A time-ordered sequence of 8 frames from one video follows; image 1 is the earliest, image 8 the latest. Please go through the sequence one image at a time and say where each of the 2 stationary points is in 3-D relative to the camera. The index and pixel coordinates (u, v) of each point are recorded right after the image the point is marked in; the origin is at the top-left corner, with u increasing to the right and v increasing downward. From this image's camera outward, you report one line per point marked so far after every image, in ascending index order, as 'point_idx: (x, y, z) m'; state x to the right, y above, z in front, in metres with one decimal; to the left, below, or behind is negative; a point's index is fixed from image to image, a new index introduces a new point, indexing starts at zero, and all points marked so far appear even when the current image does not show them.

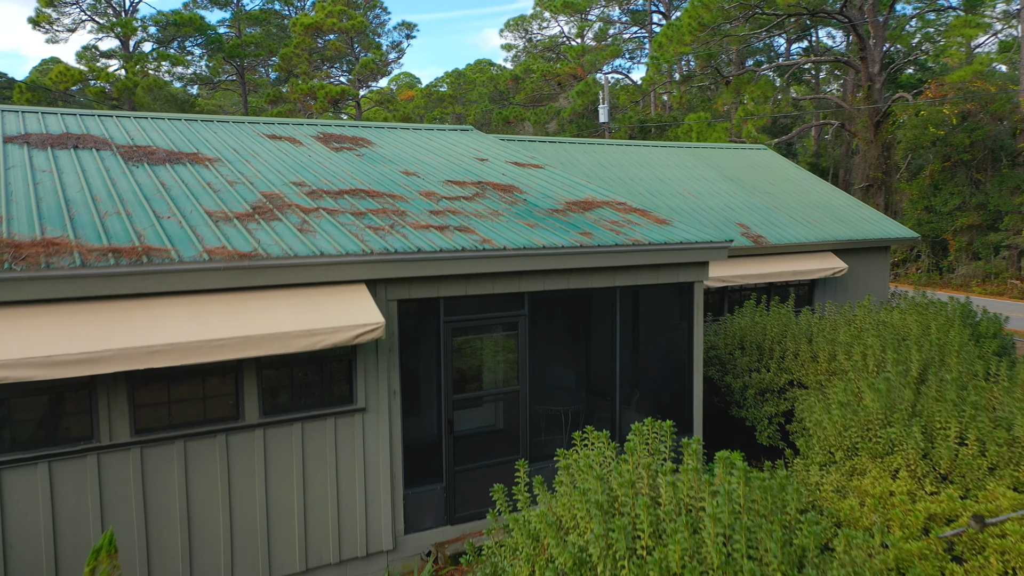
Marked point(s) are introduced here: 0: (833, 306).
0: (+4.6, -0.3, +11.5) m
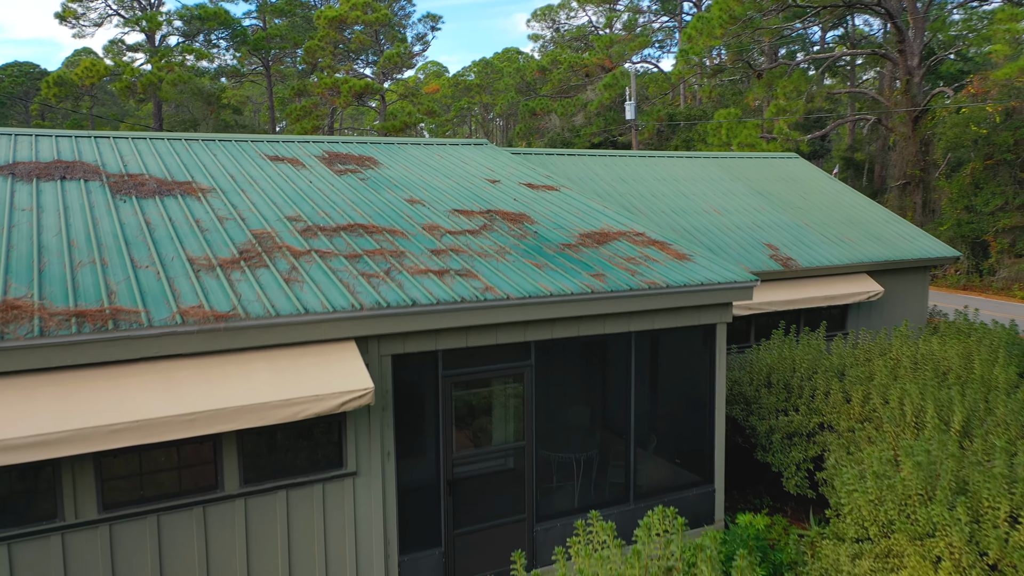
0: (+4.8, -0.6, +10.8) m
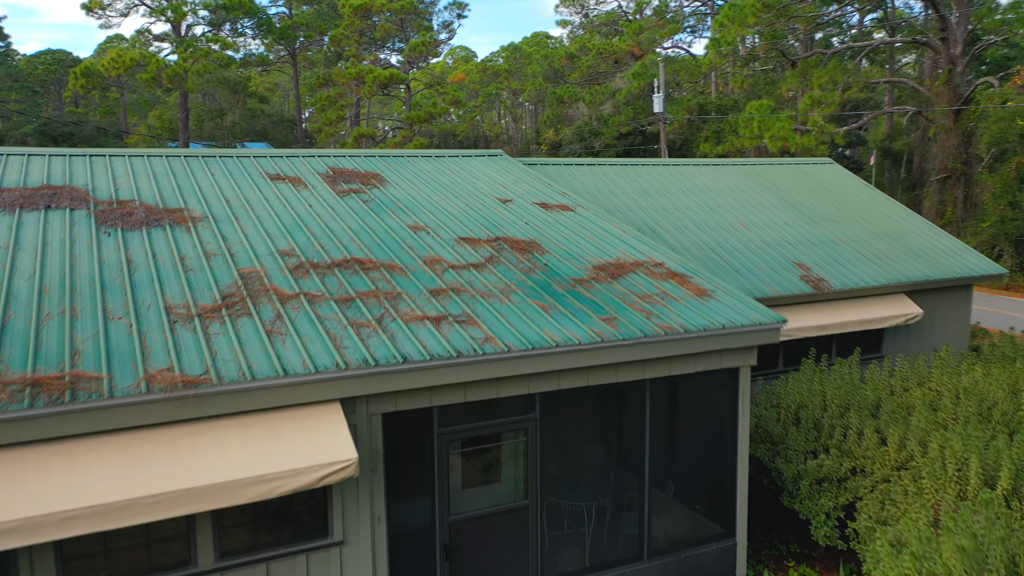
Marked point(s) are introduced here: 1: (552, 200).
0: (+4.9, -0.9, +10.2) m
1: (+0.5, +1.0, +9.5) m
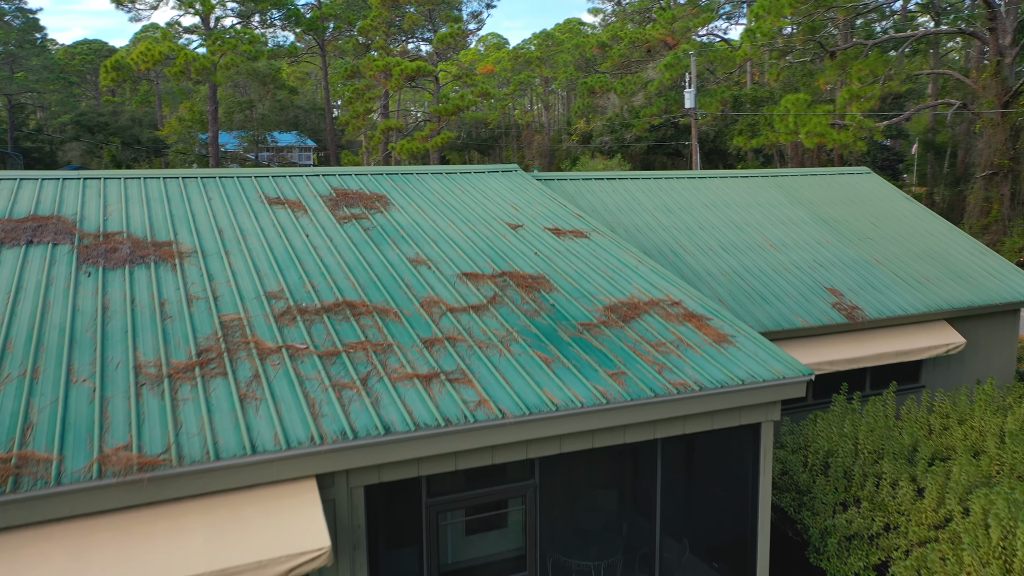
0: (+5.1, -1.3, +9.5) m
1: (+0.6, +0.7, +9.0) m
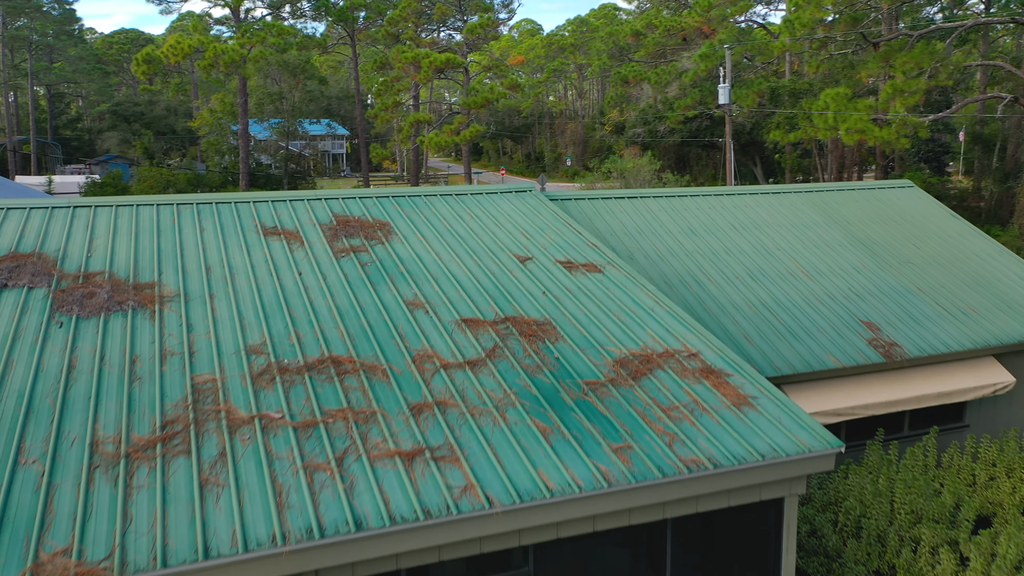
0: (+5.2, -1.7, +8.7) m
1: (+0.7, +0.3, +8.4) m
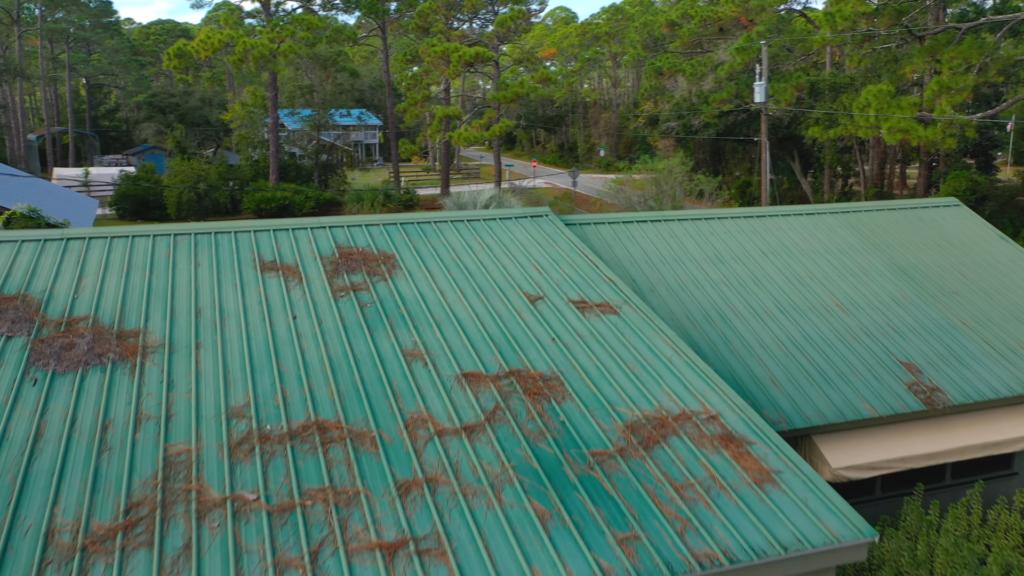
0: (+5.3, -2.1, +8.1) m
1: (+0.8, 0.0, +7.9) m
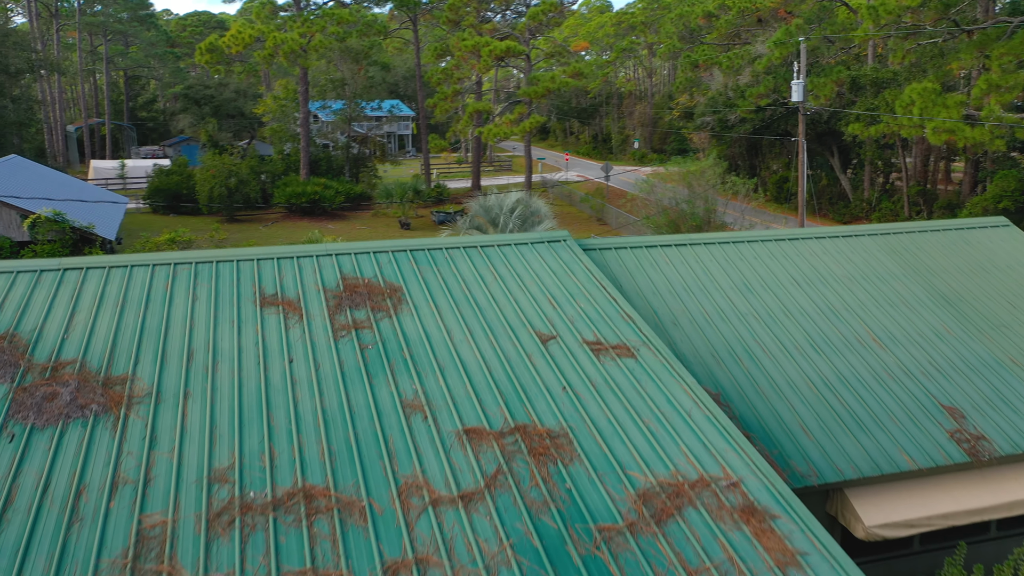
0: (+5.4, -2.5, +7.4) m
1: (+0.9, -0.4, +7.4) m
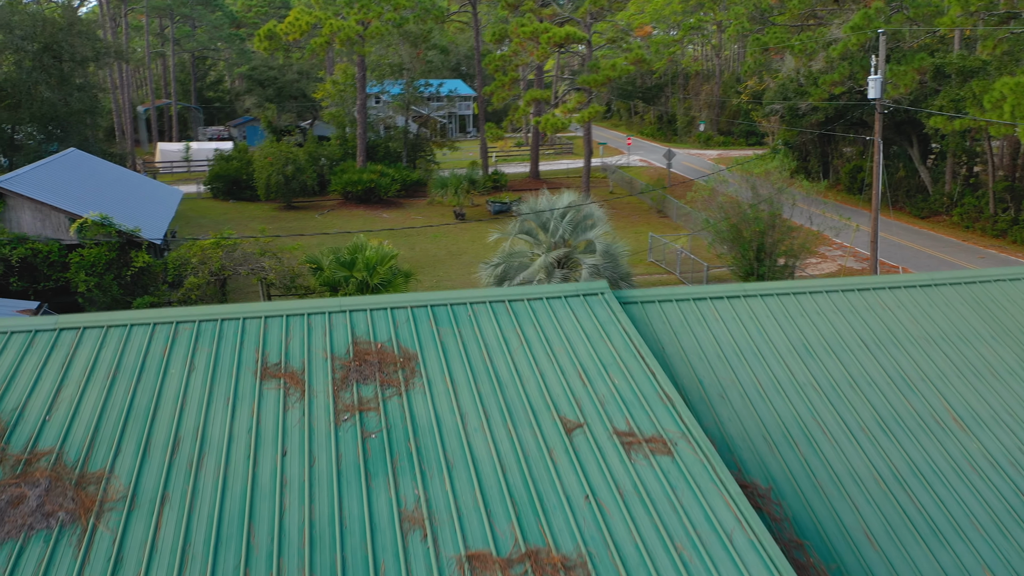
0: (+5.5, -3.2, +6.3) m
1: (+1.1, -1.1, +6.5) m
